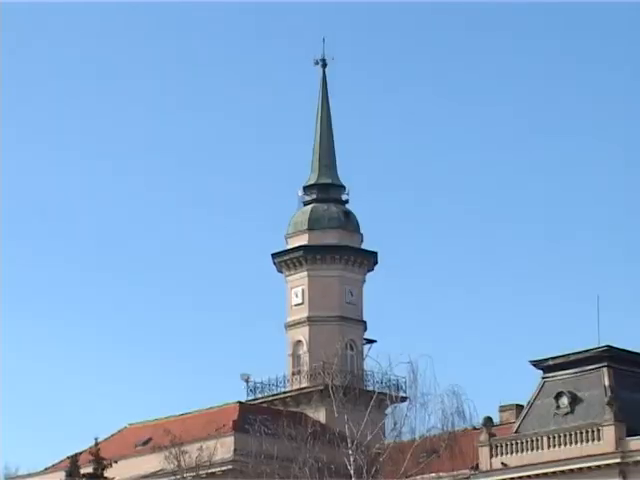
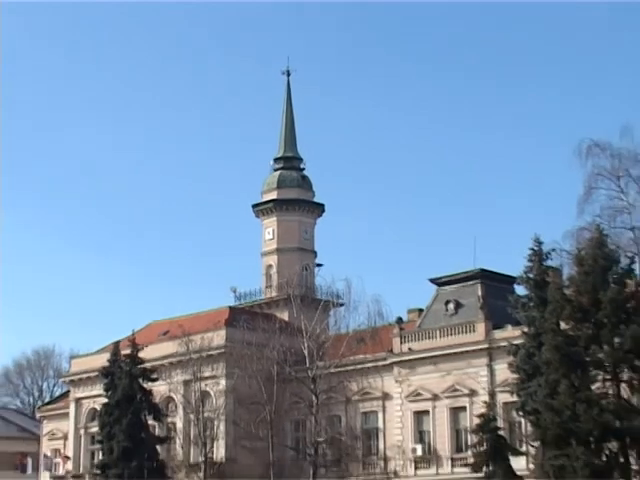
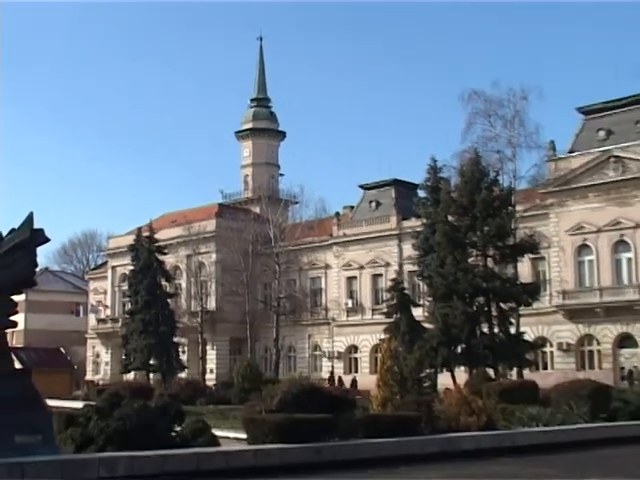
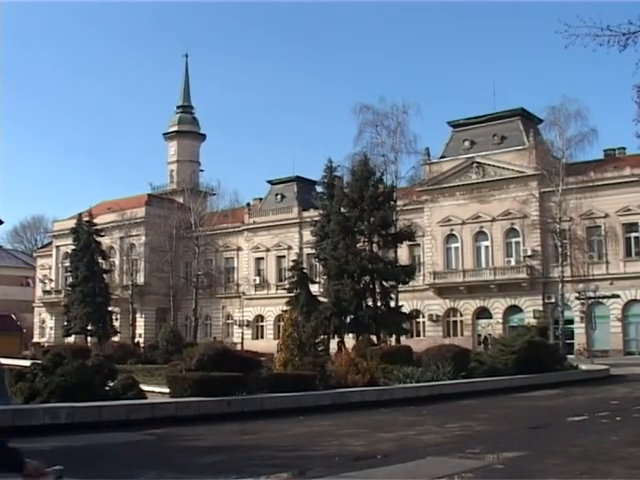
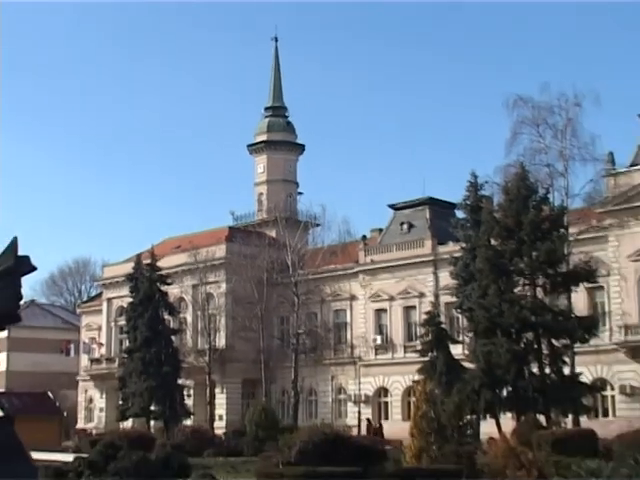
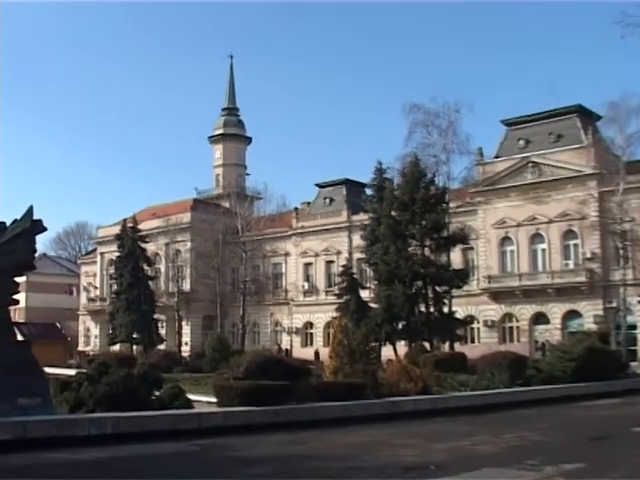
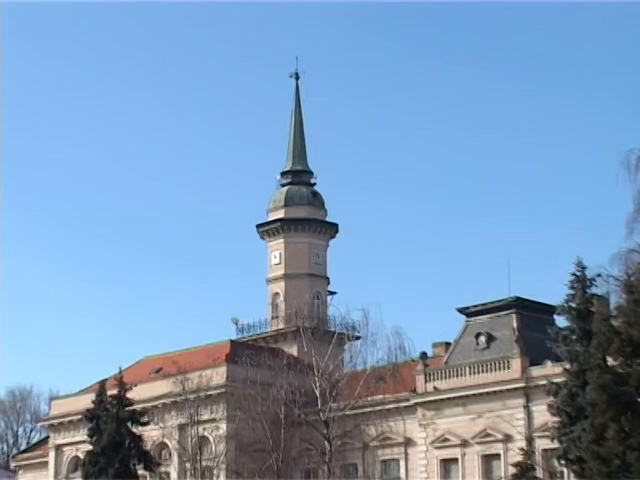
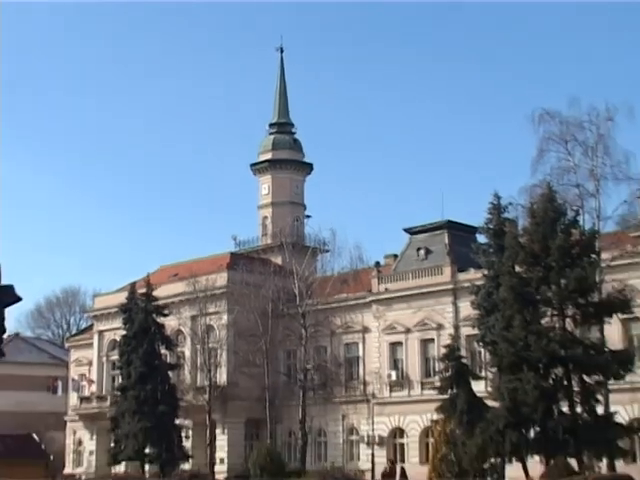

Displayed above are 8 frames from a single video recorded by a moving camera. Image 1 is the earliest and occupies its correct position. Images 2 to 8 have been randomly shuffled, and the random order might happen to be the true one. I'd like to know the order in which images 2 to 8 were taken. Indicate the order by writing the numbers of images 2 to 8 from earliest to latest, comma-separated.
7, 2, 8, 5, 3, 6, 4
